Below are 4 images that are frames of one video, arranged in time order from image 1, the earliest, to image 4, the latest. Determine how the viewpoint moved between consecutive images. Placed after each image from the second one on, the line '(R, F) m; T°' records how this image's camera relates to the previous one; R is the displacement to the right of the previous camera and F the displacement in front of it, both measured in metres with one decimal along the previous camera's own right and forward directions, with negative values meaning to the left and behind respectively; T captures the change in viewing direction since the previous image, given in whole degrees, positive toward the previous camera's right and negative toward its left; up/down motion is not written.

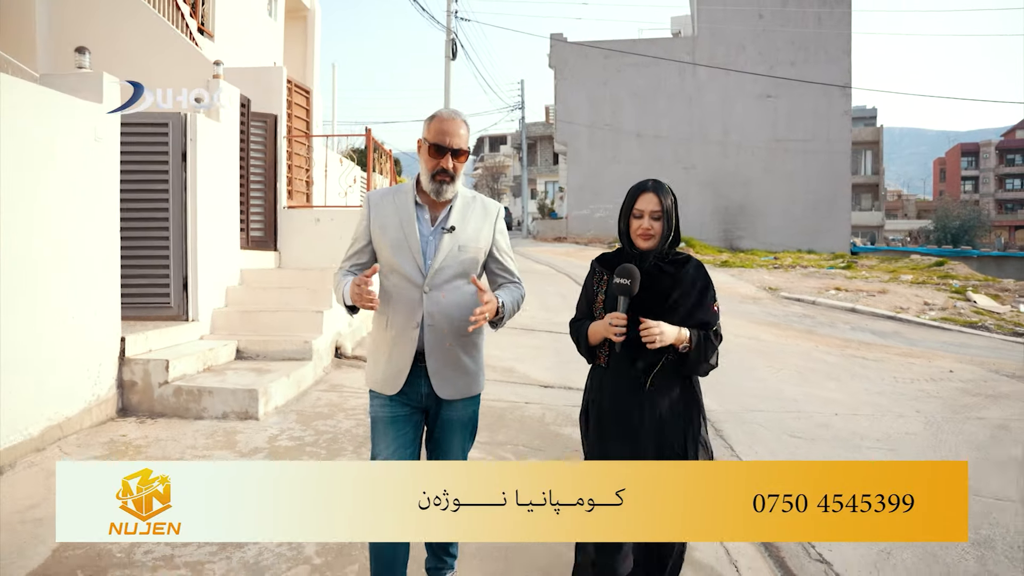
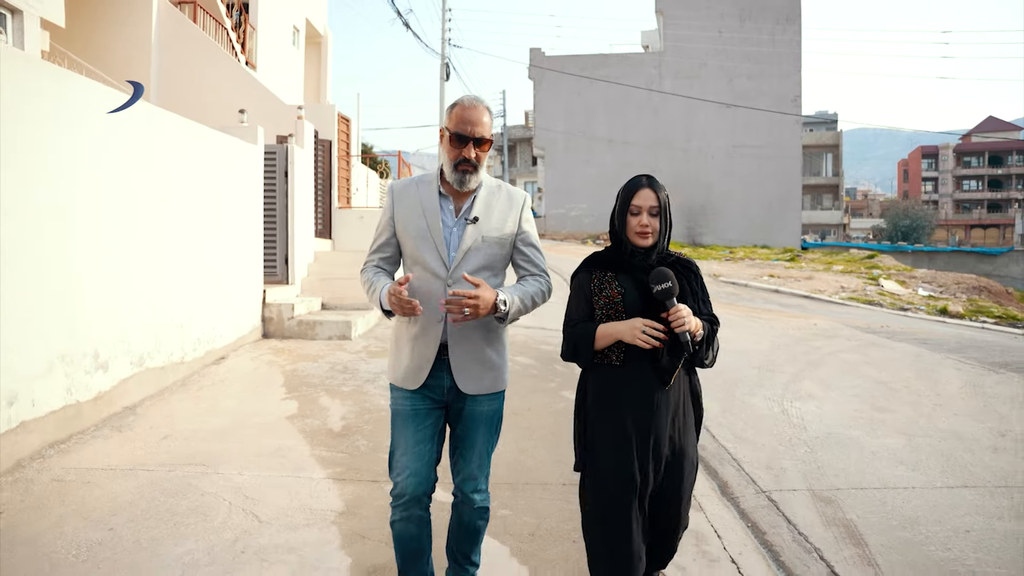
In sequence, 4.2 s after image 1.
(-0.2, -3.0) m; +2°
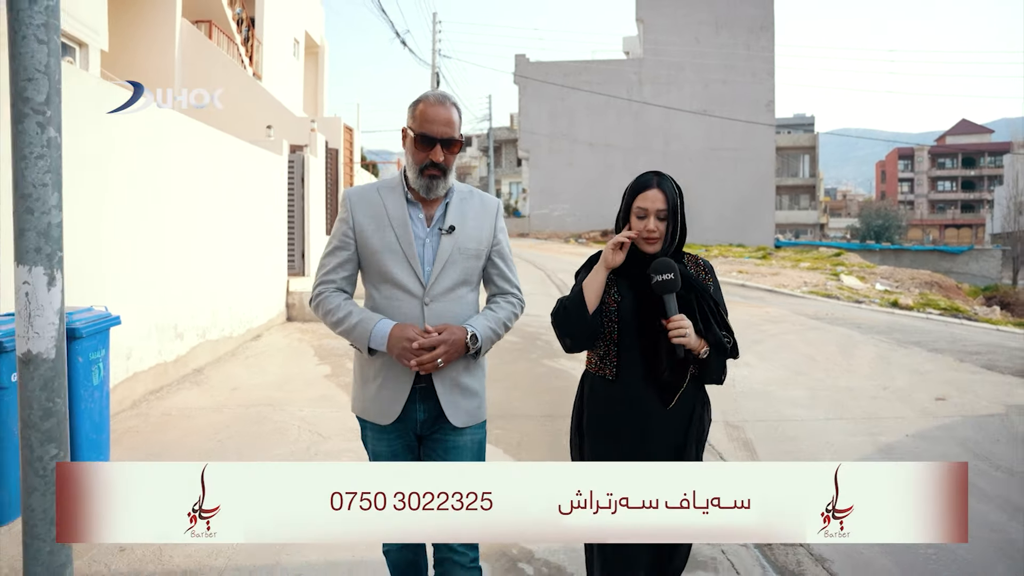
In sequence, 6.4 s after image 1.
(0.0, -1.3) m; +1°
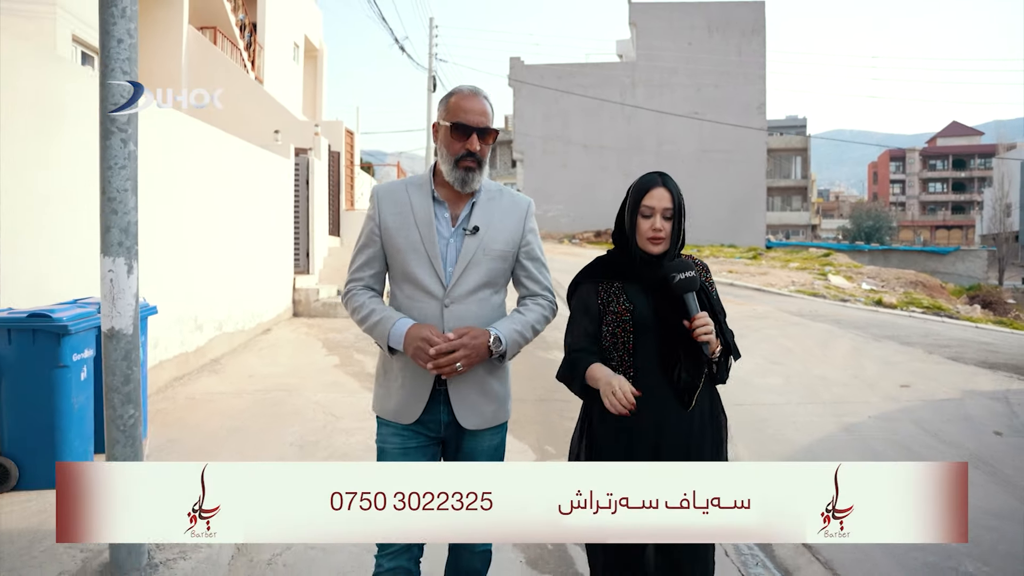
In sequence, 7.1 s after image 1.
(0.0, -0.5) m; 0°
